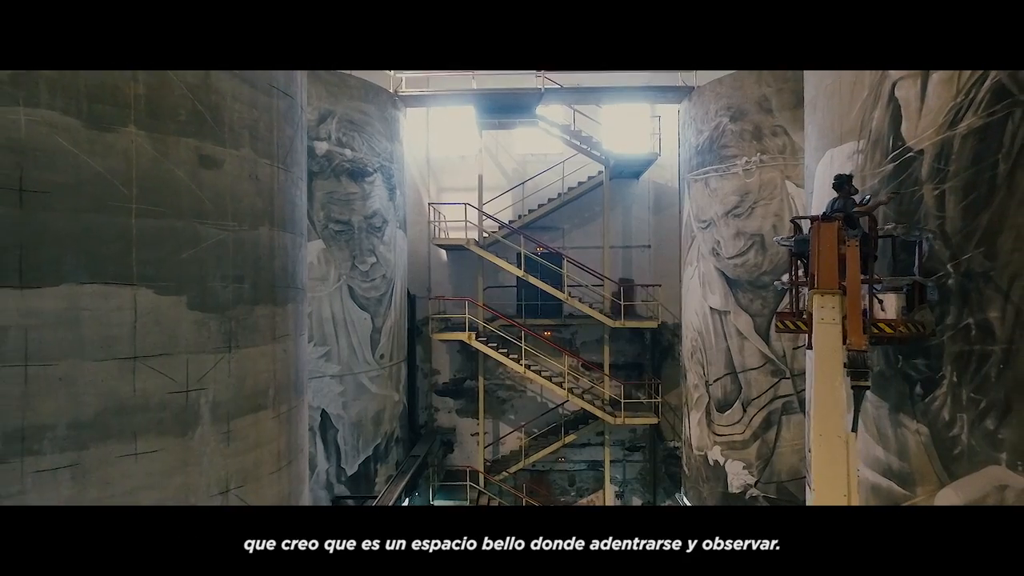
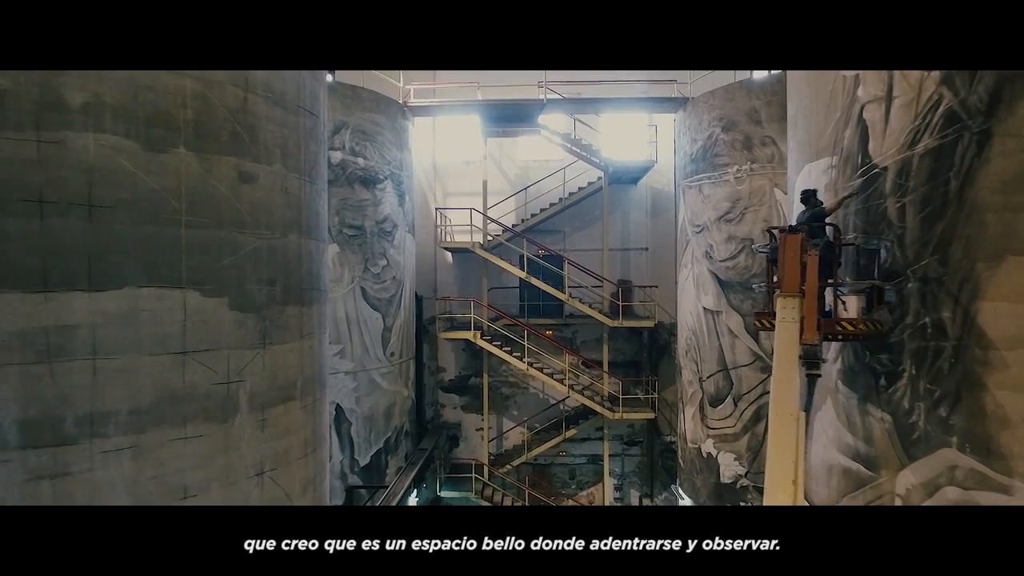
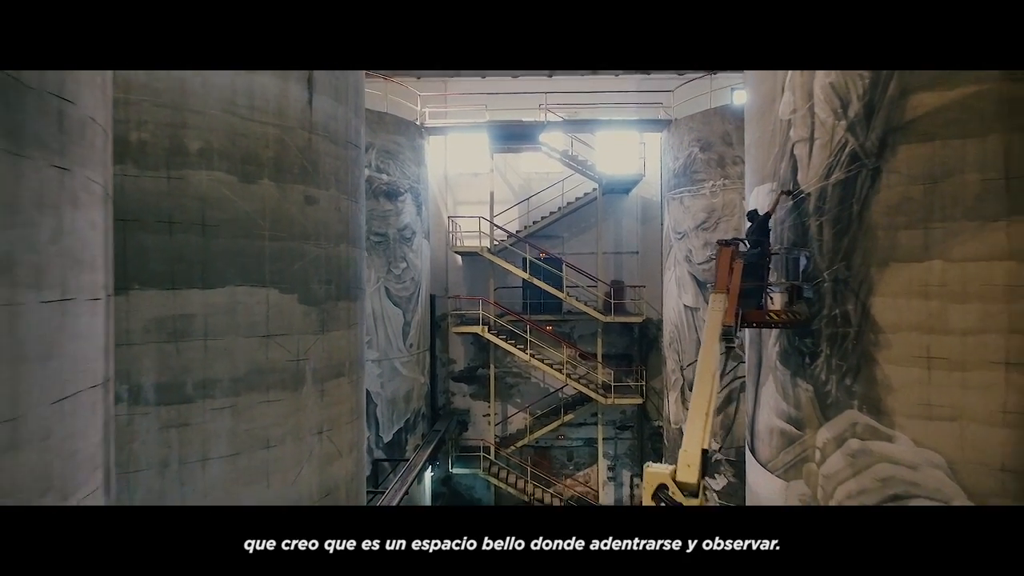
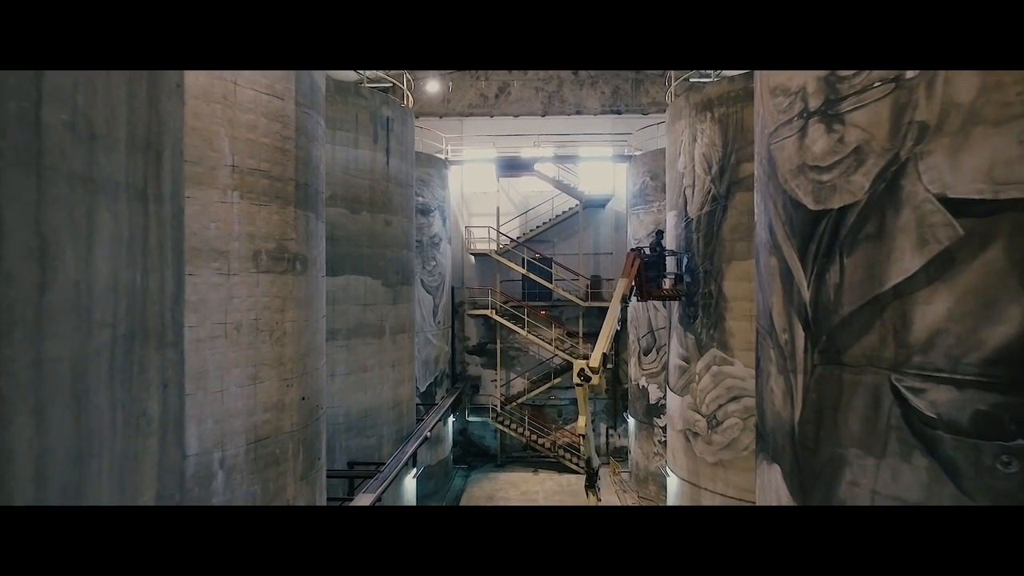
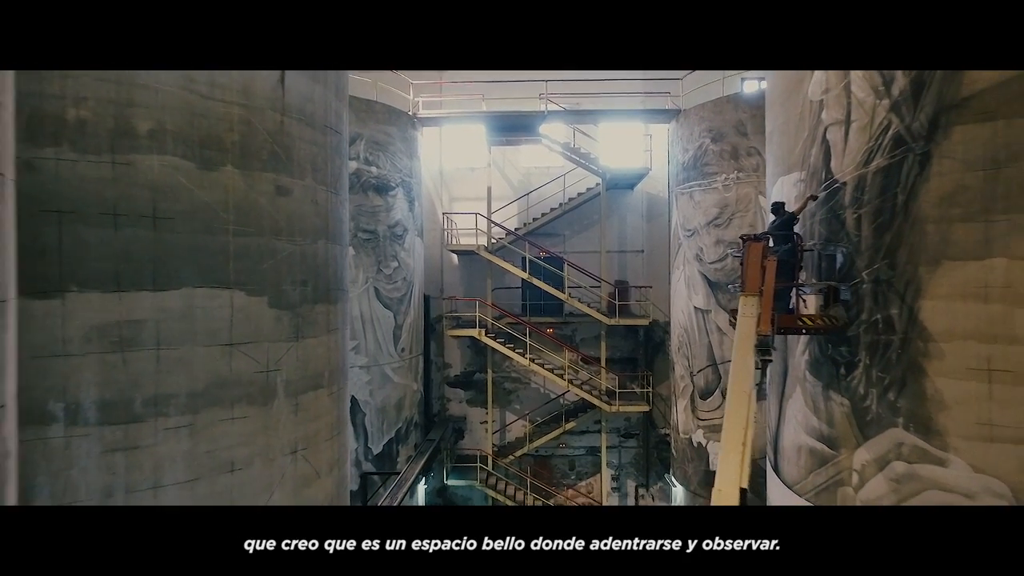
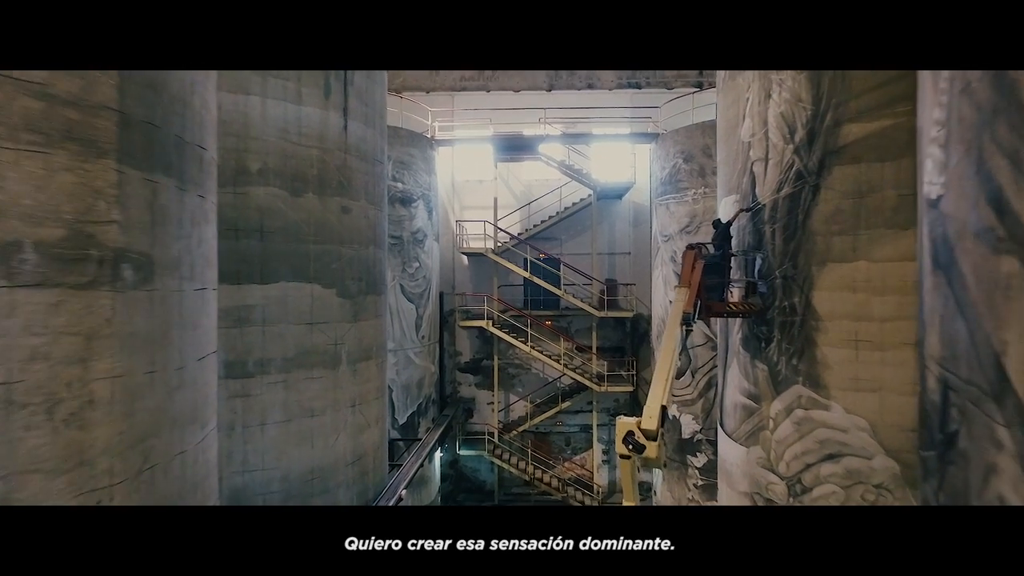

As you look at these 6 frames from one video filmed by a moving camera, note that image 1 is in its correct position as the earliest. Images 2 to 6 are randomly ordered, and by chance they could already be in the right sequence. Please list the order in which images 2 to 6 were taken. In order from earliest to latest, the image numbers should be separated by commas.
2, 5, 3, 6, 4
